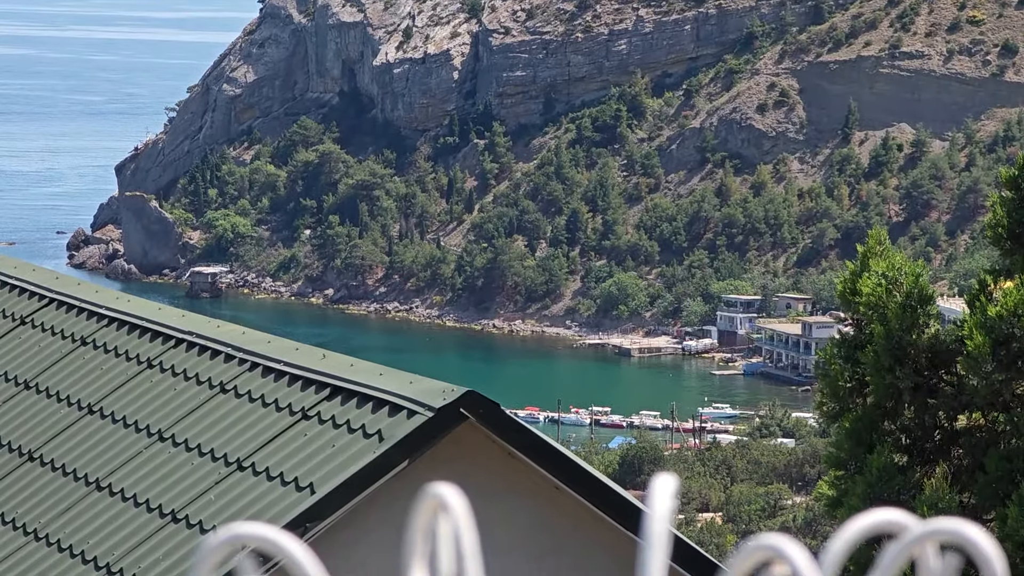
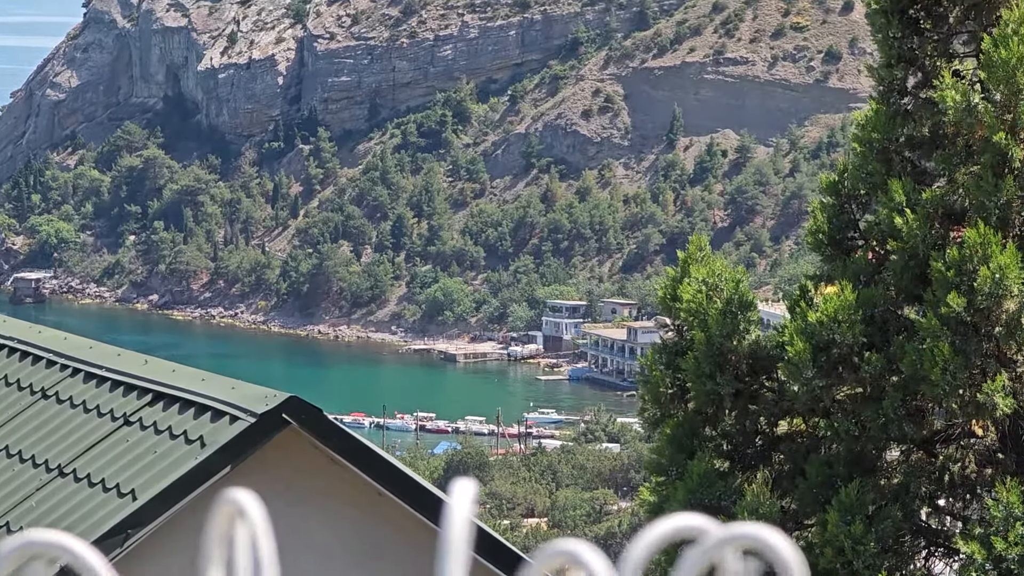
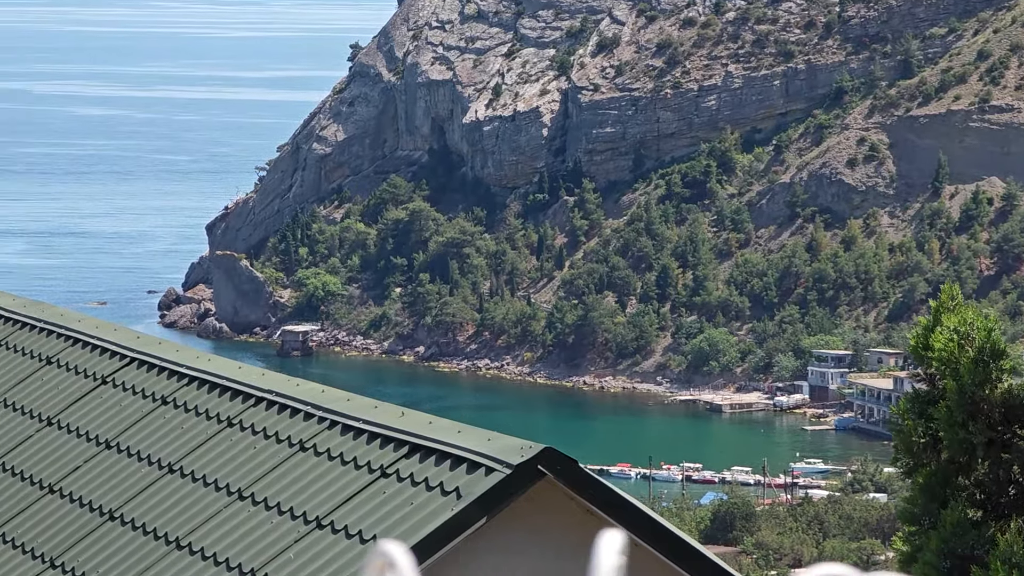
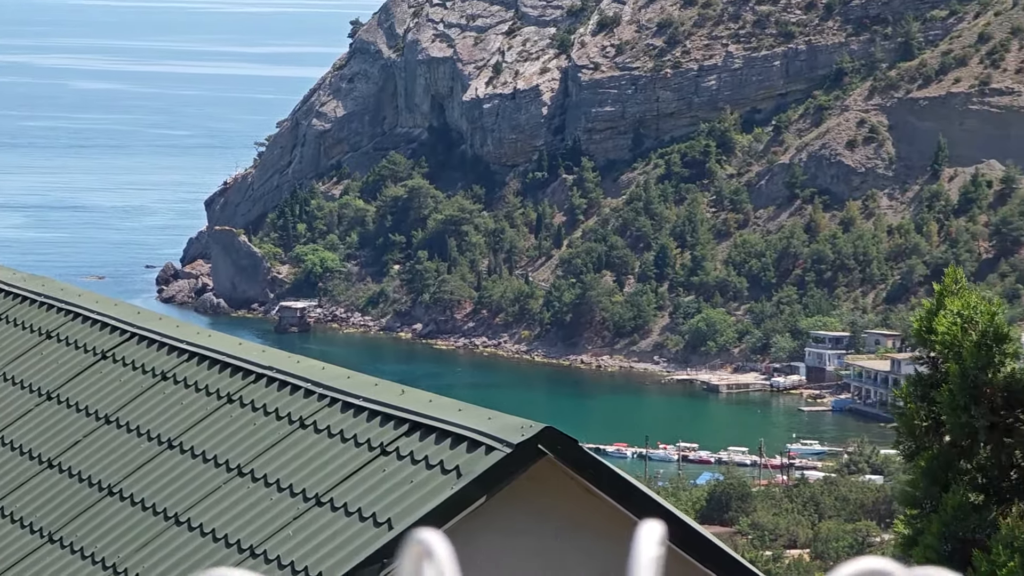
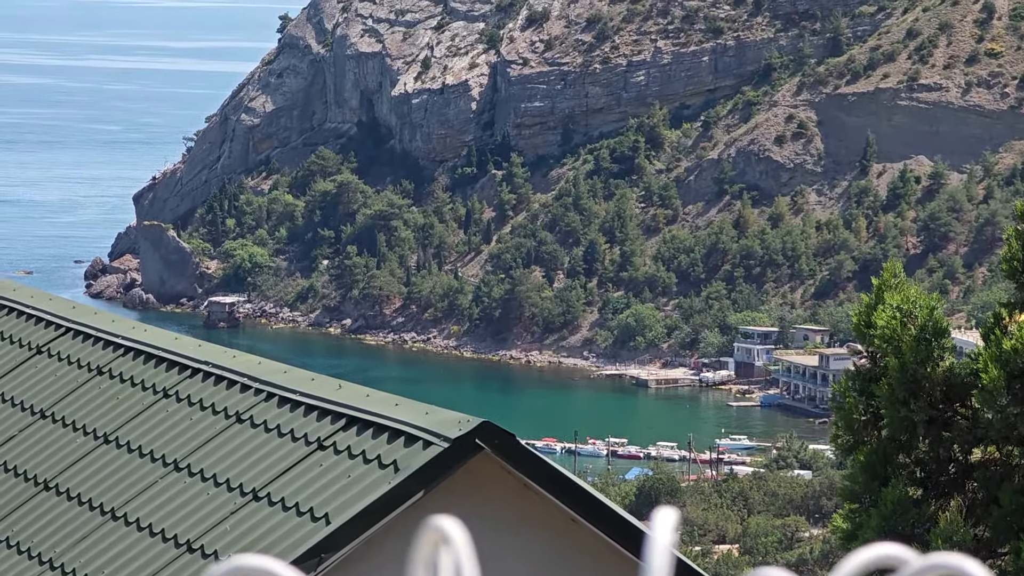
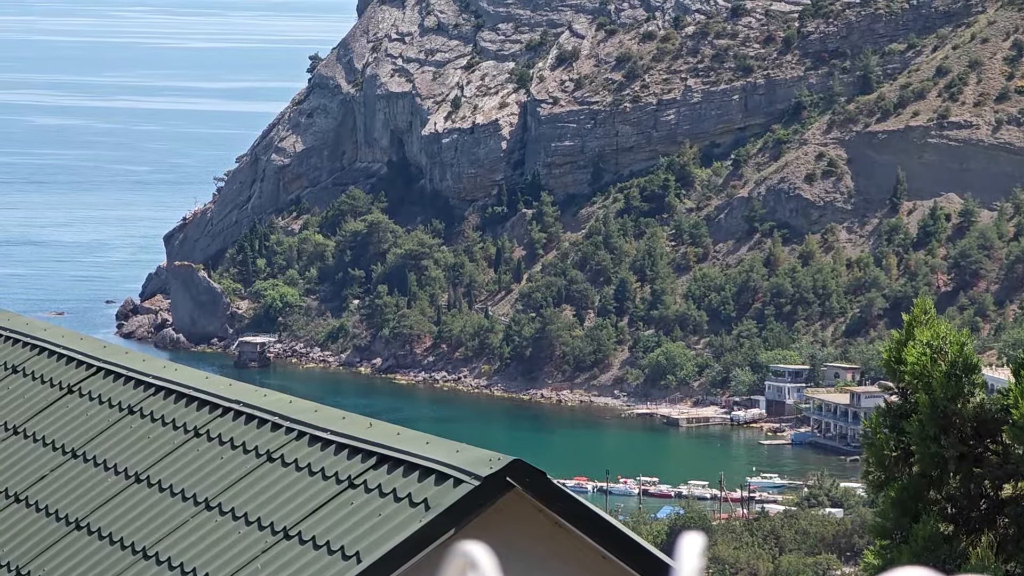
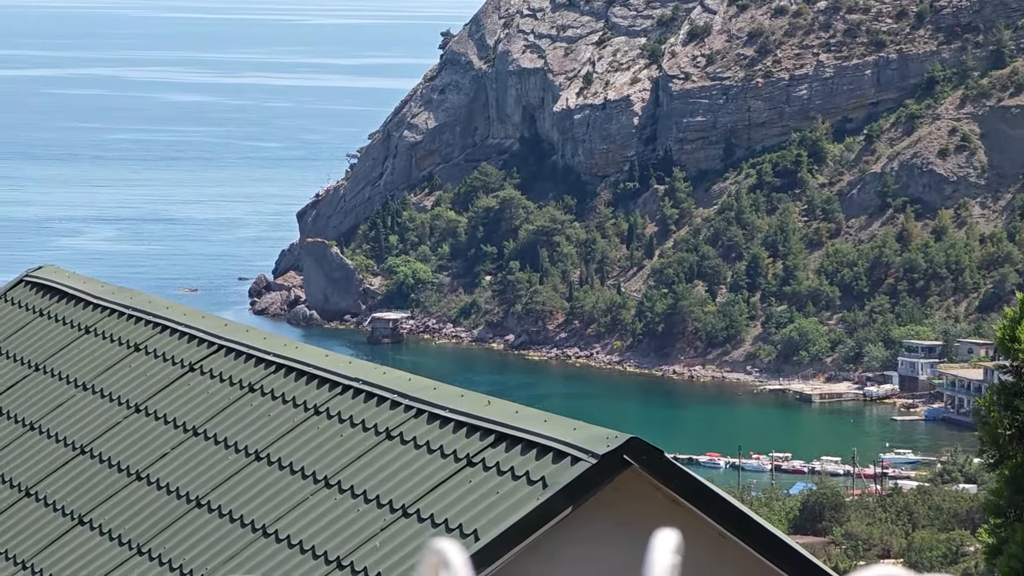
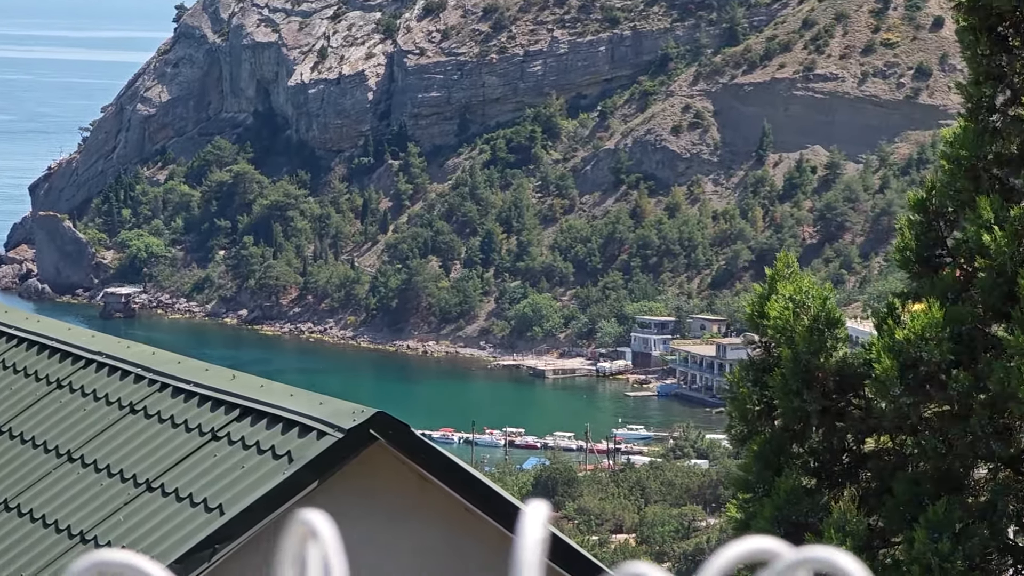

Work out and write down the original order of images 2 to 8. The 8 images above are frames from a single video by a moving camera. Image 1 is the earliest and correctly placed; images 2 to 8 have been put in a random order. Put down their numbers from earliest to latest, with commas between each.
5, 6, 3, 7, 4, 8, 2
